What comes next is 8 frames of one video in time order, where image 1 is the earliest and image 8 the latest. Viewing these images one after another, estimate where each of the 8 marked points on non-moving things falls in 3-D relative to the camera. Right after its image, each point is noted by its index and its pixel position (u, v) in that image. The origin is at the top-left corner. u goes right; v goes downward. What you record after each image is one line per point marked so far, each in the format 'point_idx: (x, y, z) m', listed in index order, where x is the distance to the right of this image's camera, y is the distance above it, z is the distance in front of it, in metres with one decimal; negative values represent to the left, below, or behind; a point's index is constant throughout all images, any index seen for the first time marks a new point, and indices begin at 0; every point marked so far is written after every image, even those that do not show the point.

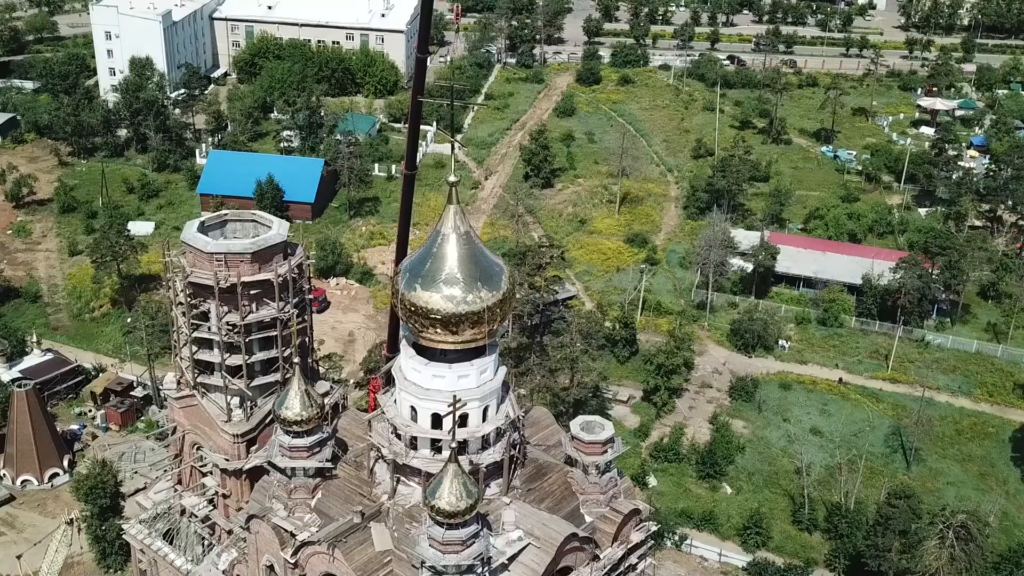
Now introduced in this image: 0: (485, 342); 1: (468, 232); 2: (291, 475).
0: (-0.4, -0.9, +17.3) m
1: (-0.6, +0.8, +17.1) m
2: (-3.6, -3.0, +18.5) m
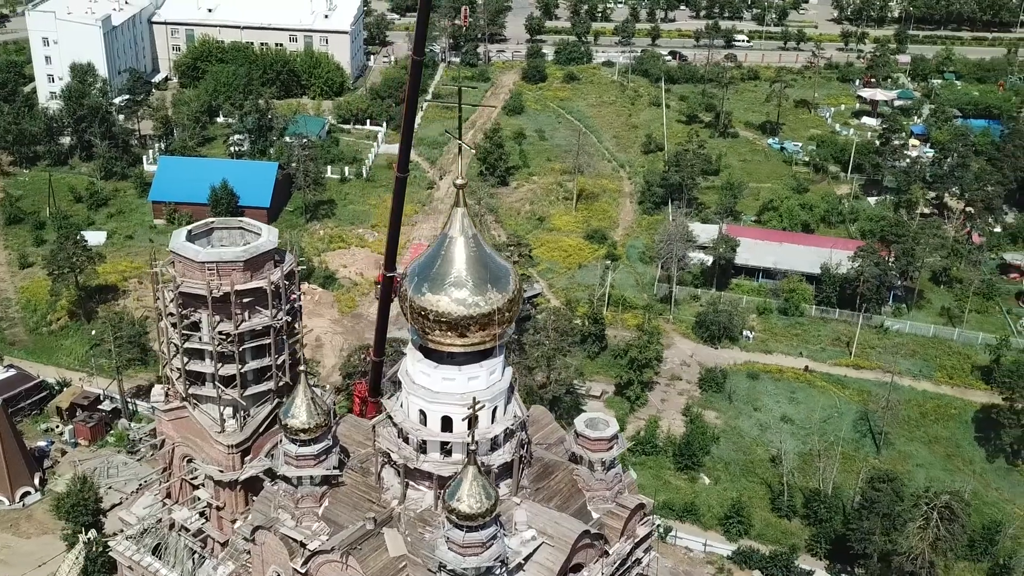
0: (-0.3, -0.9, +17.3) m
1: (-0.5, +0.8, +17.1) m
2: (-3.4, -3.1, +18.3) m
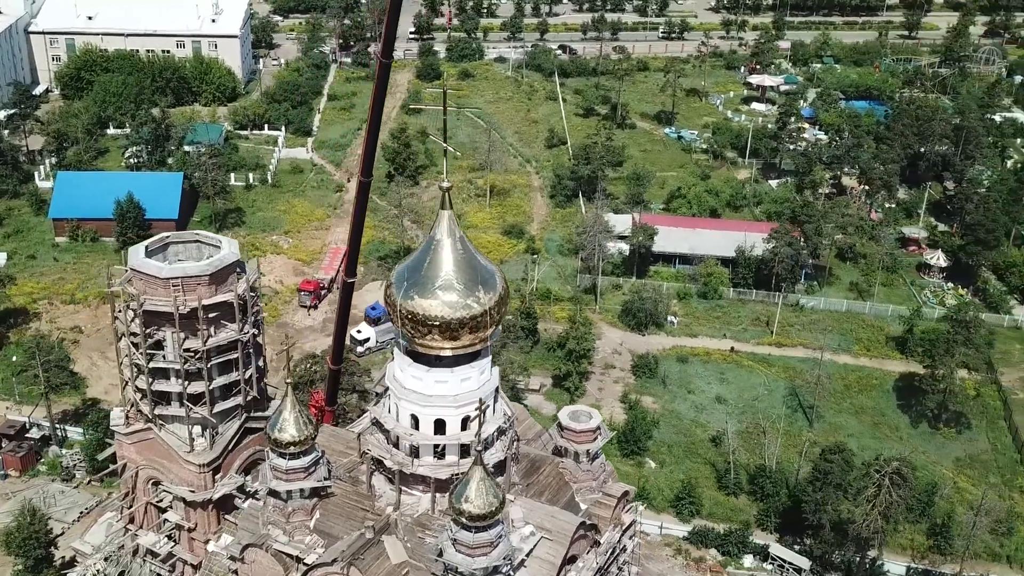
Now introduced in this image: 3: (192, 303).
0: (-0.5, -0.9, +17.4) m
1: (-0.7, +0.7, +17.1) m
2: (-3.5, -3.3, +18.0) m
3: (-5.4, -0.3, +19.3) m
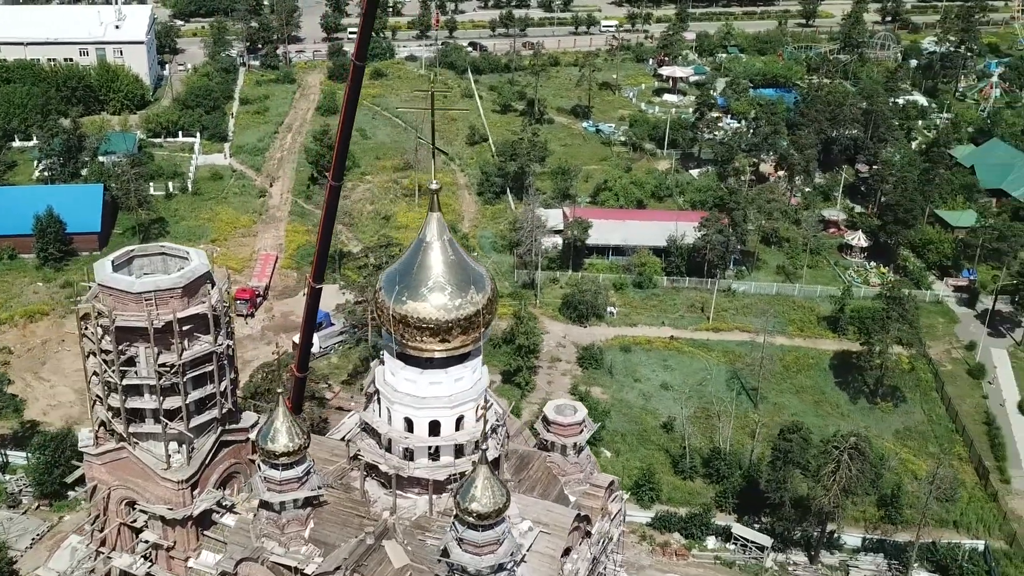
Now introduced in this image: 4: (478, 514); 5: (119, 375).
0: (-0.6, -0.9, +17.4) m
1: (-0.9, +0.7, +17.1) m
2: (-3.6, -3.4, +17.8) m
3: (-5.7, -0.5, +18.9) m
4: (-0.5, -3.2, +16.1) m
5: (-6.6, -1.5, +19.2) m
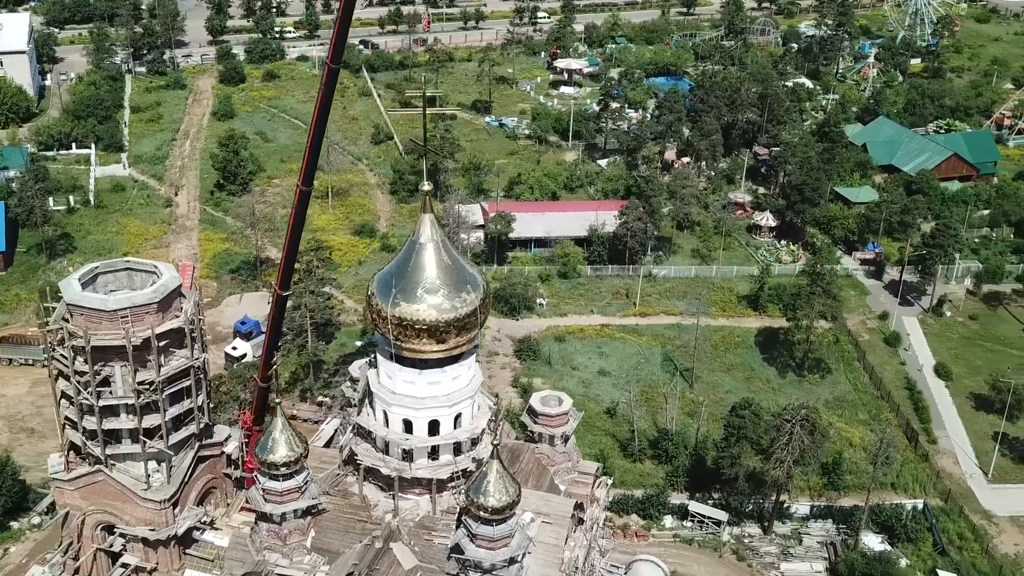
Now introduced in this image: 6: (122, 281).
0: (-0.7, -0.9, +17.6) m
1: (-1.0, +0.7, +17.2) m
2: (-3.6, -3.6, +17.6) m
3: (-5.9, -0.7, +18.4) m
4: (-0.3, -3.1, +16.3) m
5: (-6.8, -1.8, +18.6) m
6: (-6.7, +0.1, +19.6) m
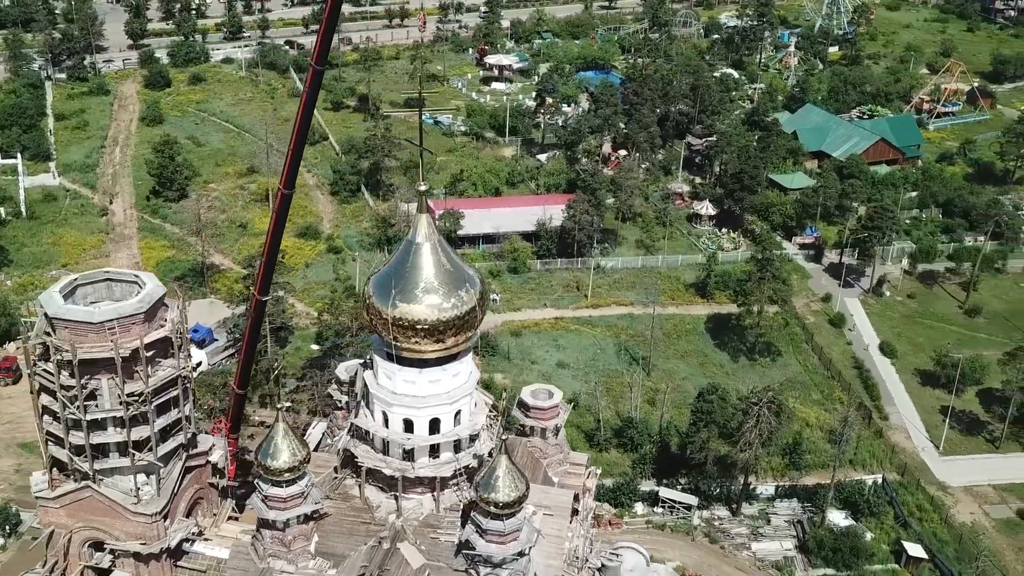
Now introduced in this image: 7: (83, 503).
0: (-0.7, -0.8, +17.6) m
1: (-1.1, +0.8, +17.2) m
2: (-3.5, -3.6, +17.4) m
3: (-6.0, -0.9, +18.1) m
4: (-0.1, -3.1, +16.4) m
5: (-6.8, -2.0, +18.2) m
6: (-6.9, -0.1, +19.3) m
7: (-7.2, -3.6, +19.1) m
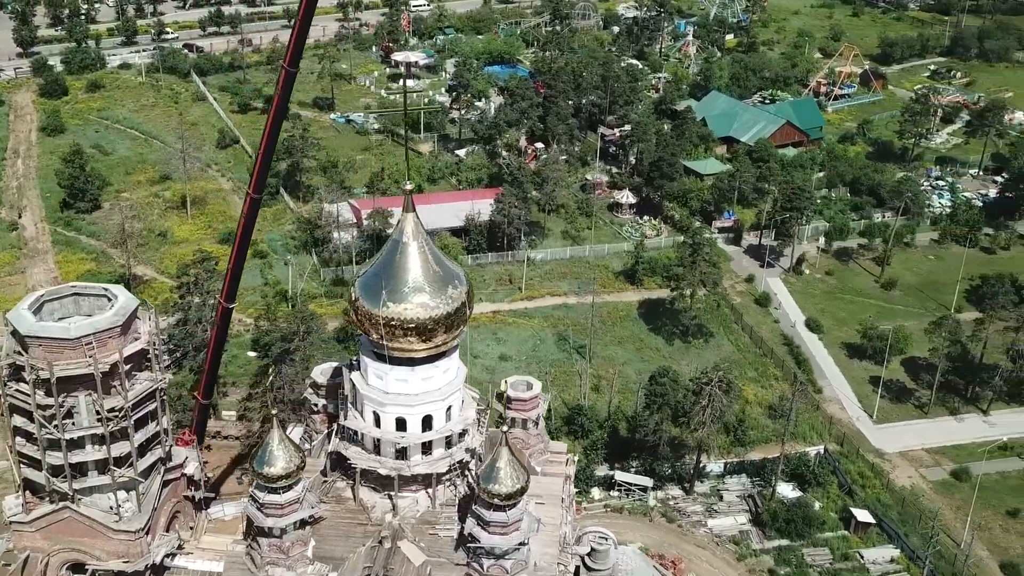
0: (-0.9, -0.8, +17.8) m
1: (-1.3, +0.8, +17.3) m
2: (-3.5, -3.7, +17.3) m
3: (-6.2, -1.1, +17.7) m
4: (-0.1, -3.0, +16.6) m
5: (-7.0, -2.2, +17.7) m
6: (-7.2, -0.3, +18.7) m
7: (-7.3, -3.8, +18.6) m
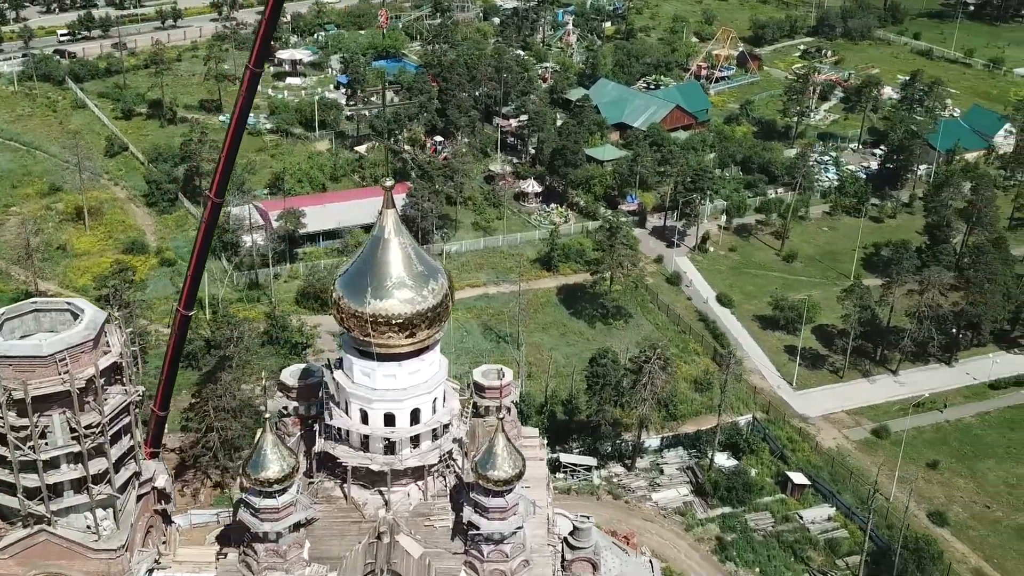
0: (-1.2, -0.6, +17.9) m
1: (-1.7, +0.9, +17.4) m
2: (-3.5, -3.7, +17.2) m
3: (-6.4, -1.3, +17.2) m
4: (-0.1, -2.8, +16.9) m
5: (-7.1, -2.4, +17.2) m
6: (-7.6, -0.6, +18.1) m
7: (-7.5, -4.1, +18.0) m
